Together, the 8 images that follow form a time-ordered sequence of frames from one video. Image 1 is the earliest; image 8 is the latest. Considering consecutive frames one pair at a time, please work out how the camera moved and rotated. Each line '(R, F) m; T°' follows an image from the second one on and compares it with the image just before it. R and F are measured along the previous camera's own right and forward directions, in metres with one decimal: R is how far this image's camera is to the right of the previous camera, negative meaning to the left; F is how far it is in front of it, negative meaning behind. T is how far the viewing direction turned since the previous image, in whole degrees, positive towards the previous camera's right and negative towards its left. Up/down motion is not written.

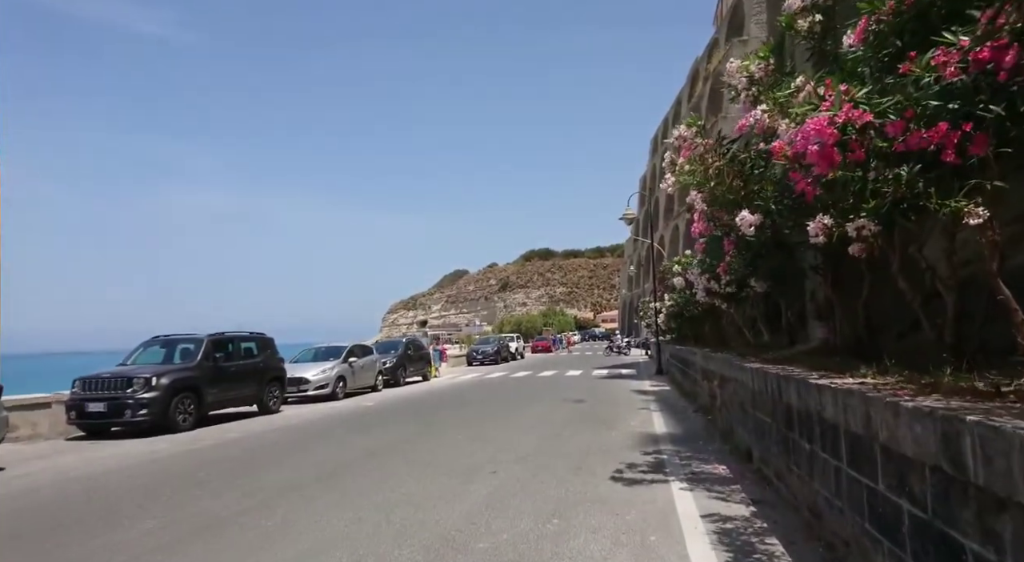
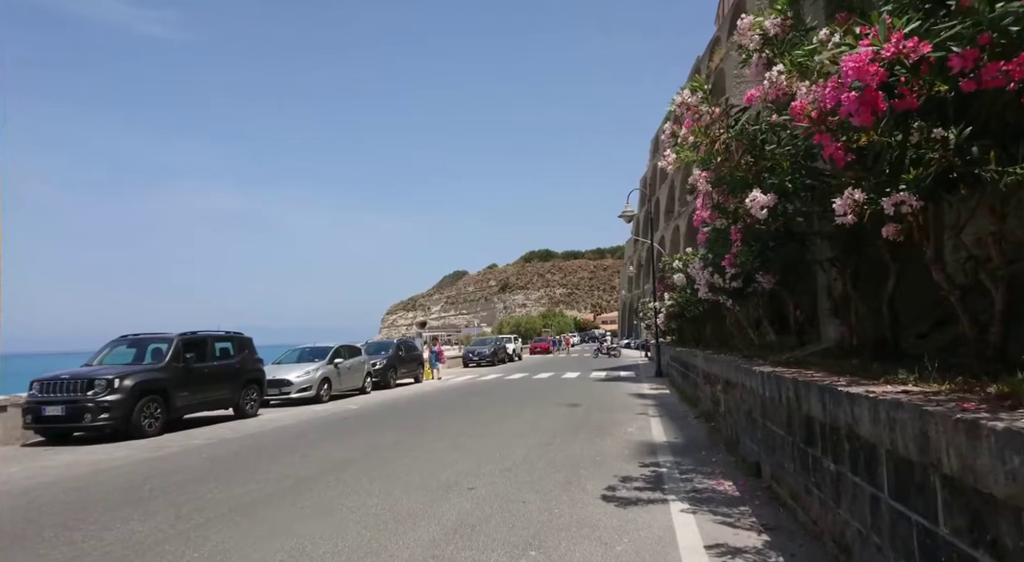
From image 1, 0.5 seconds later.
(+0.2, +0.9) m; 0°
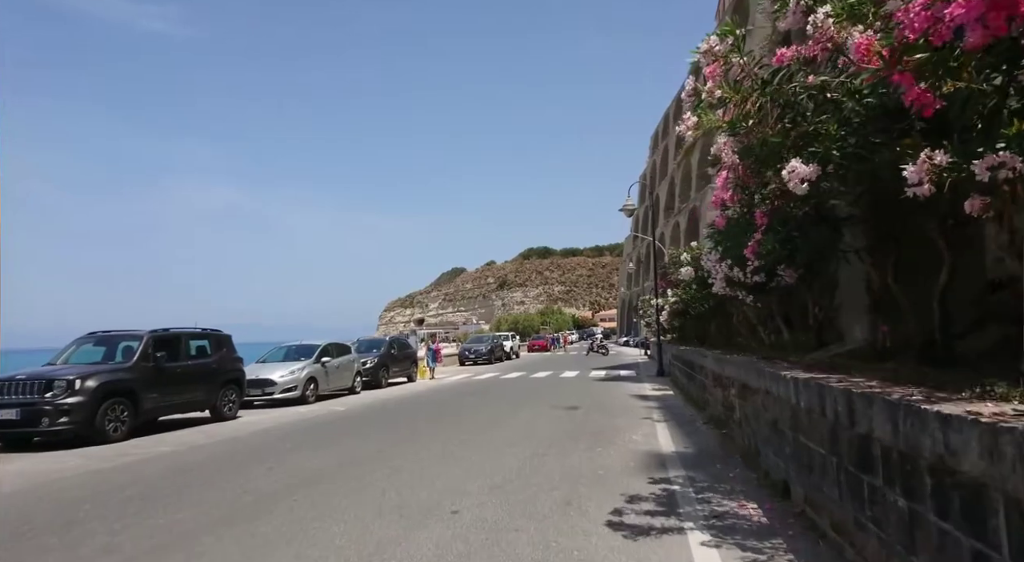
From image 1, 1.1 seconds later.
(+0.1, +1.0) m; 0°
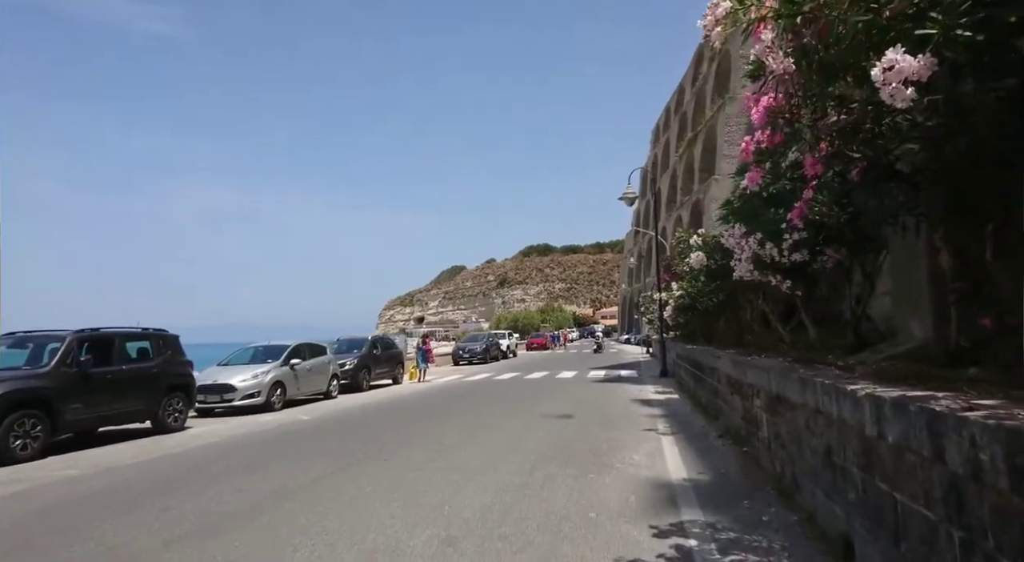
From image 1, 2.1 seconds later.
(+0.4, +1.9) m; 0°
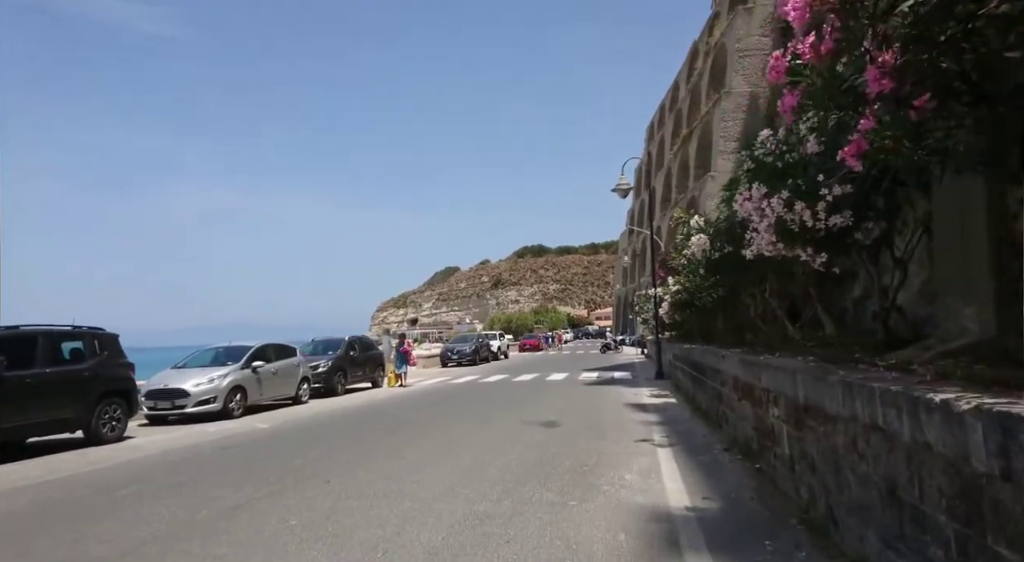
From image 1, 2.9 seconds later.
(+0.3, +1.5) m; 0°
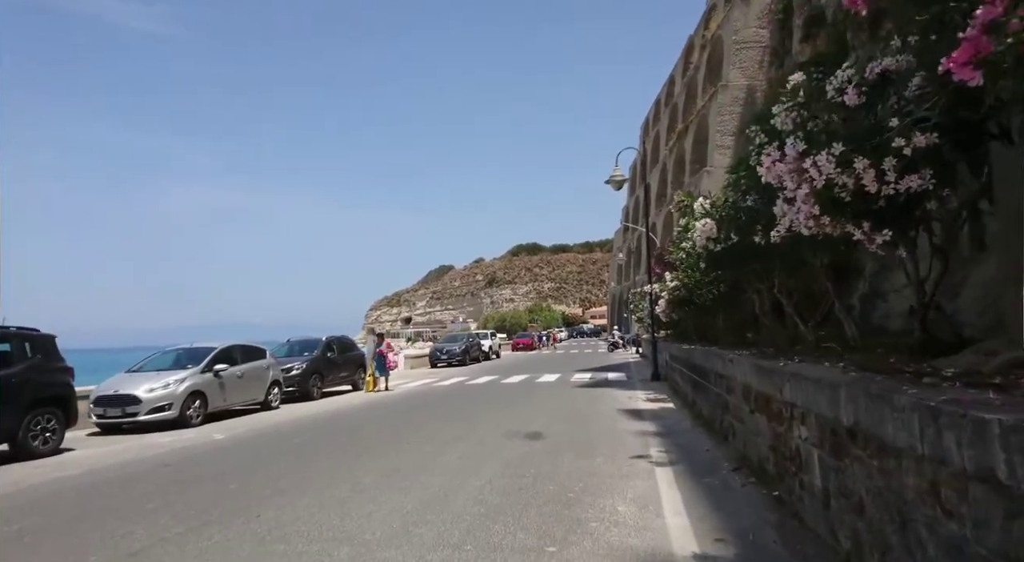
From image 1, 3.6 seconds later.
(+0.2, +1.3) m; 0°
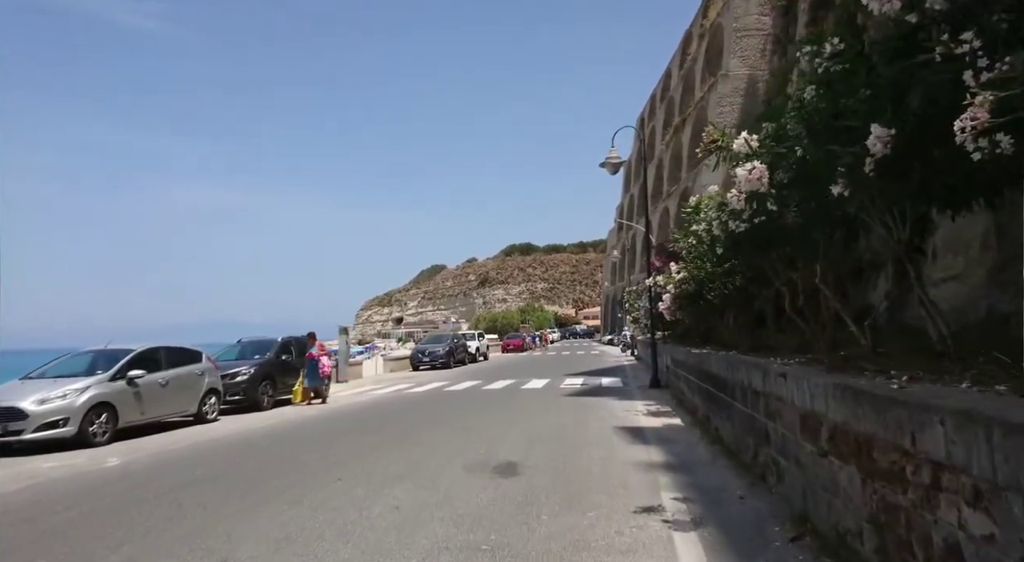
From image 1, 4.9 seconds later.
(+0.4, +2.5) m; +1°
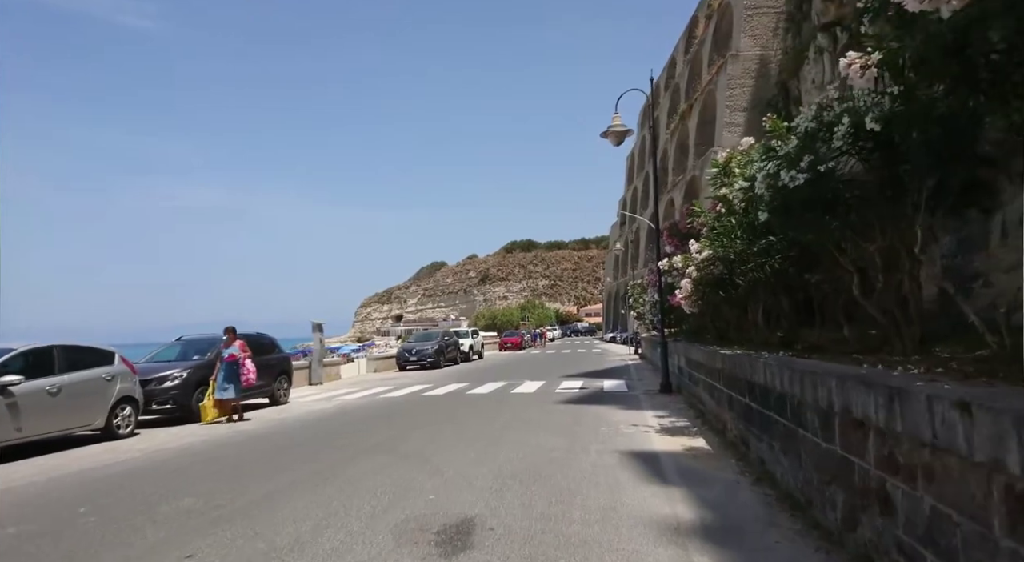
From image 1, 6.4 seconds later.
(+0.4, +2.8) m; 0°
